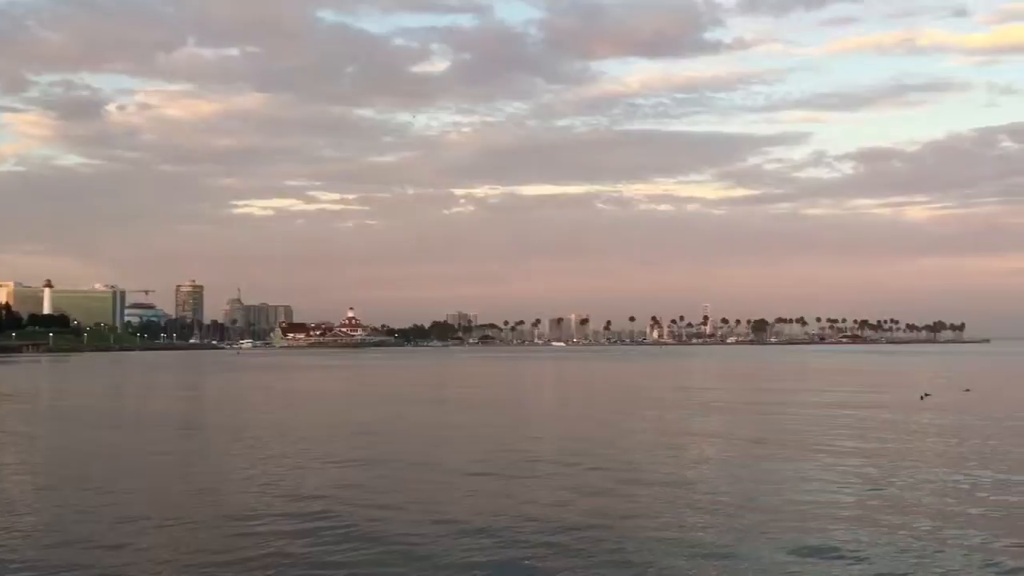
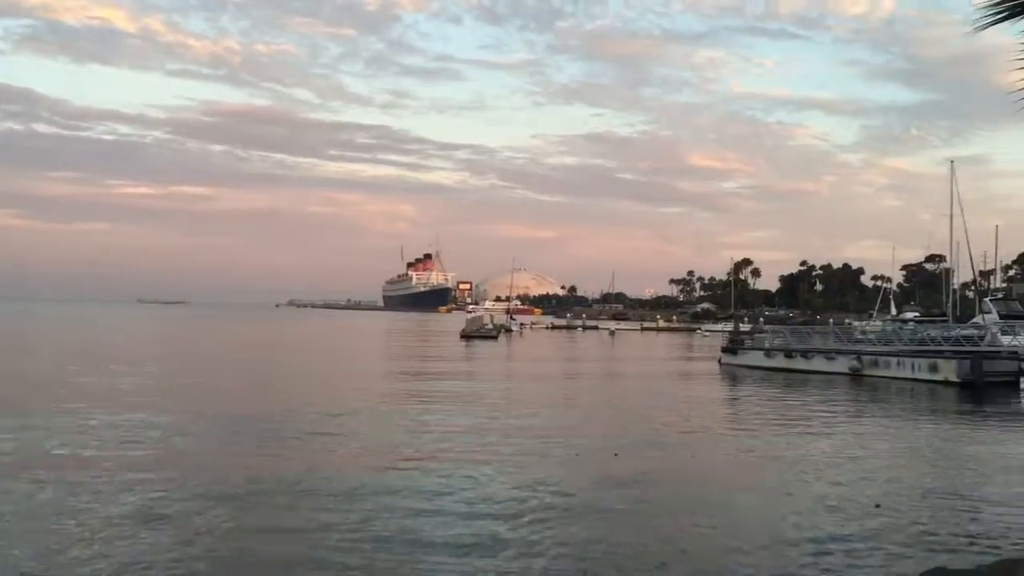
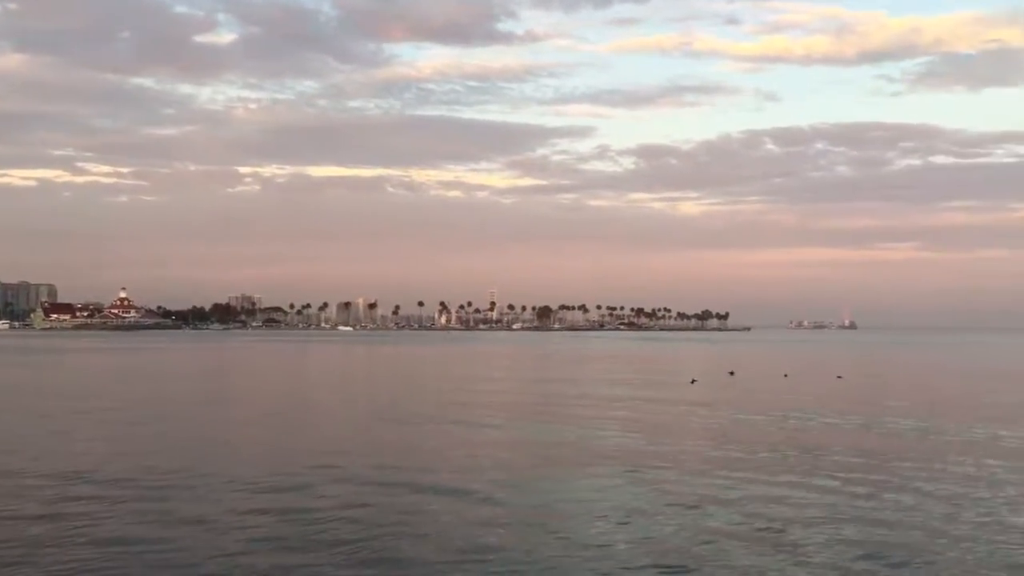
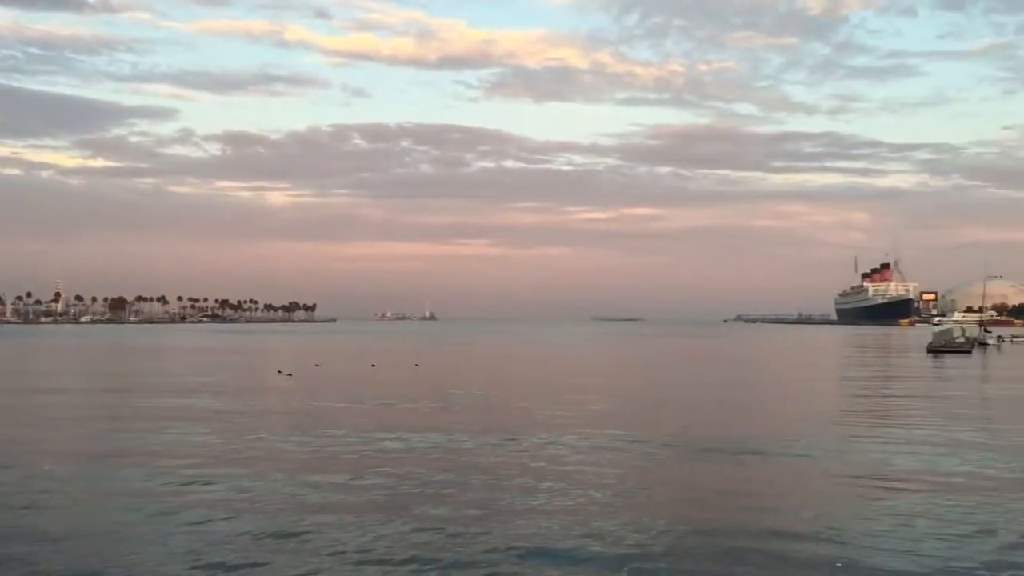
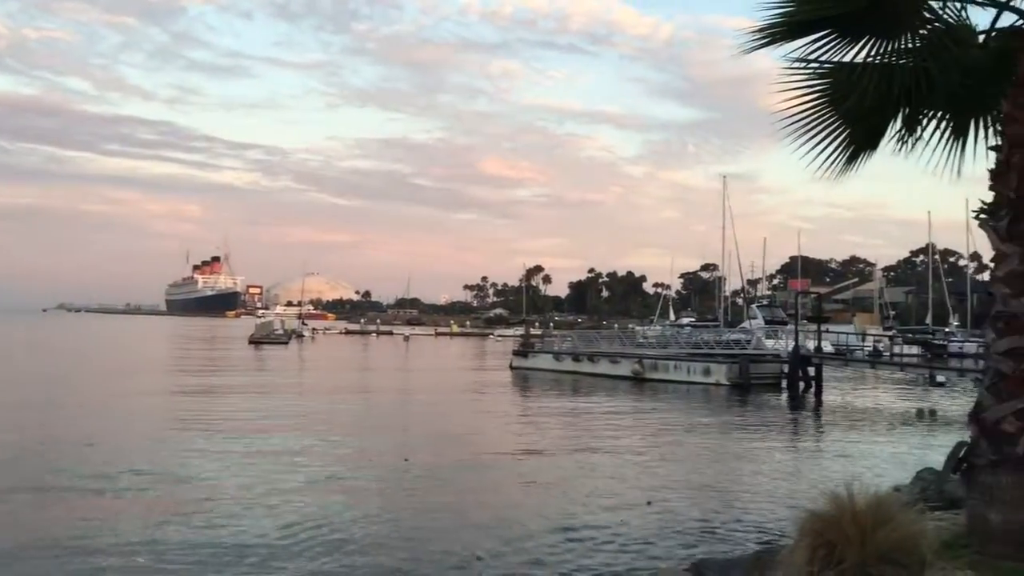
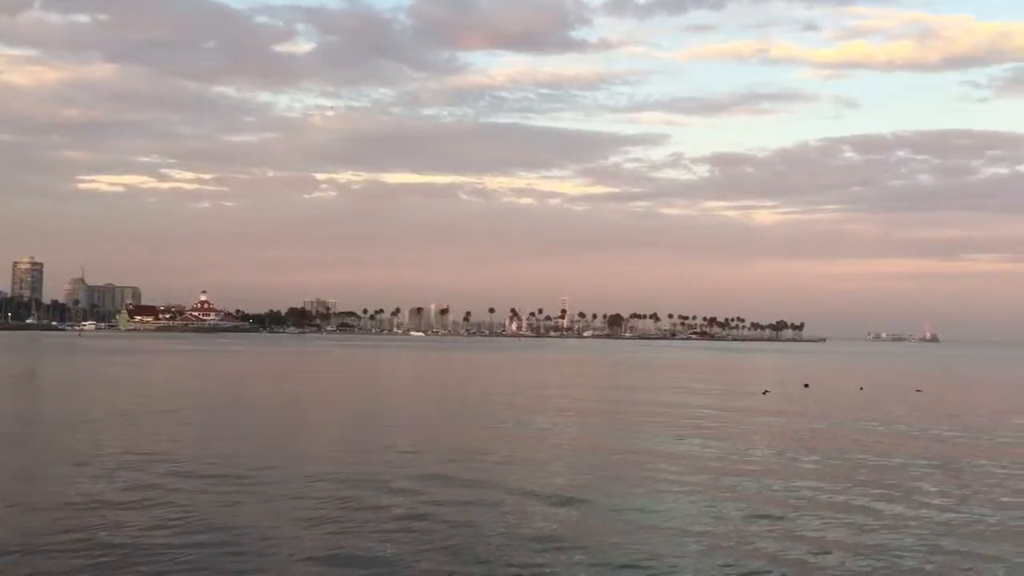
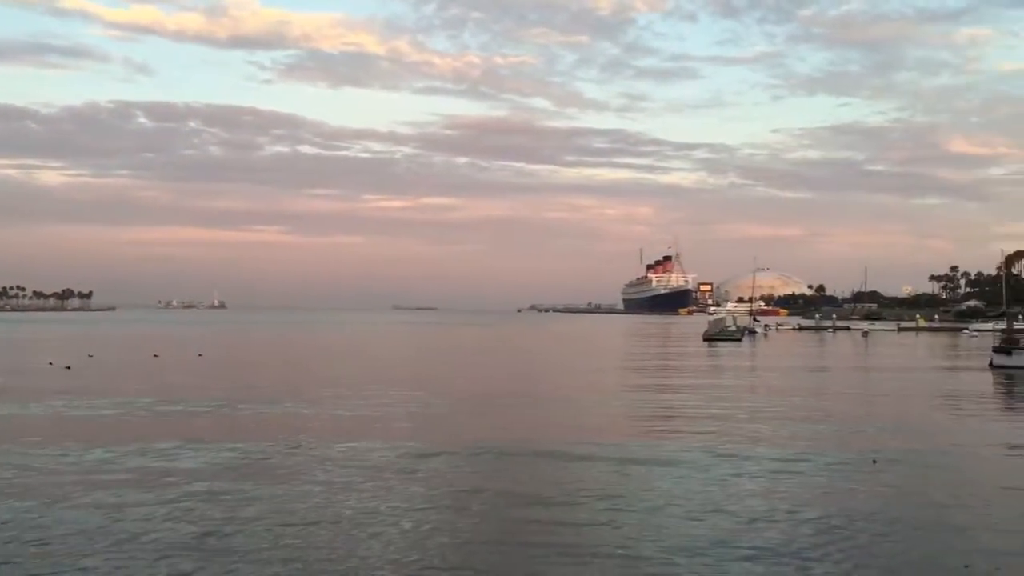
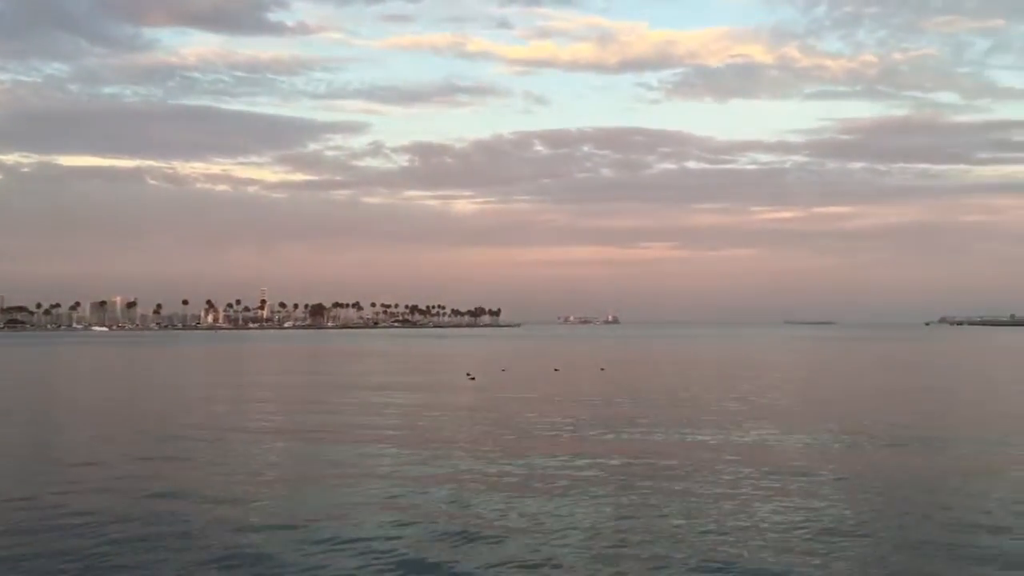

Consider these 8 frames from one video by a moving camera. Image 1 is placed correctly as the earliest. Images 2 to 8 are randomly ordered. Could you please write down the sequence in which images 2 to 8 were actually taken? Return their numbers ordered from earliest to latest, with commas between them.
6, 3, 8, 4, 7, 2, 5
